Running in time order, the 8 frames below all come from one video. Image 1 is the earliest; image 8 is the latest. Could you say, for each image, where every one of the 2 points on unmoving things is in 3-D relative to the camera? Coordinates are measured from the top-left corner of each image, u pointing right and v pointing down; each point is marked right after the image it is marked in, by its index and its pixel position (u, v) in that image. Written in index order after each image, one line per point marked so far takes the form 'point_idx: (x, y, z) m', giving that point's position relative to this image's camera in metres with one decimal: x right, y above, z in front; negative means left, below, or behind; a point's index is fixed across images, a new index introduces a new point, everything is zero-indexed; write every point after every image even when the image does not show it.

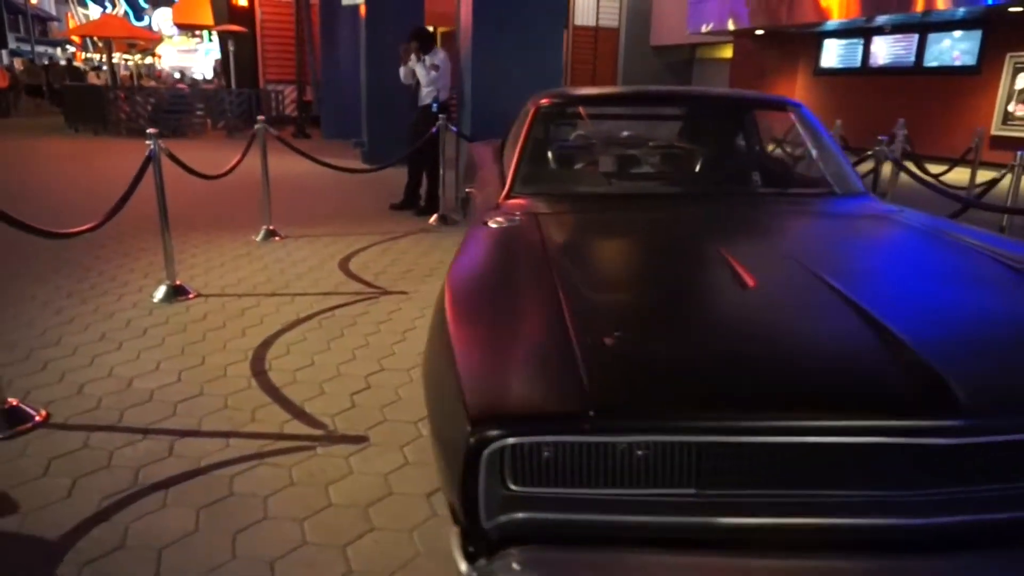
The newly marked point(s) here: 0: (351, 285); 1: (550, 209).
0: (-1.2, 0.0, +5.2) m
1: (+0.2, +0.4, +3.2) m
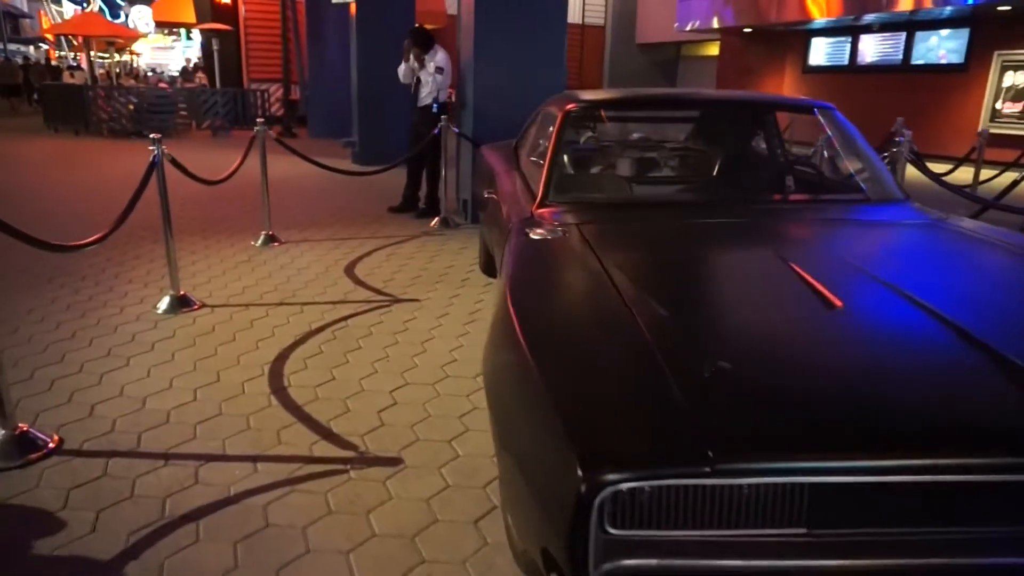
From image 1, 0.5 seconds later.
0: (-1.1, 0.0, +5.1) m
1: (+0.3, +0.3, +3.1) m
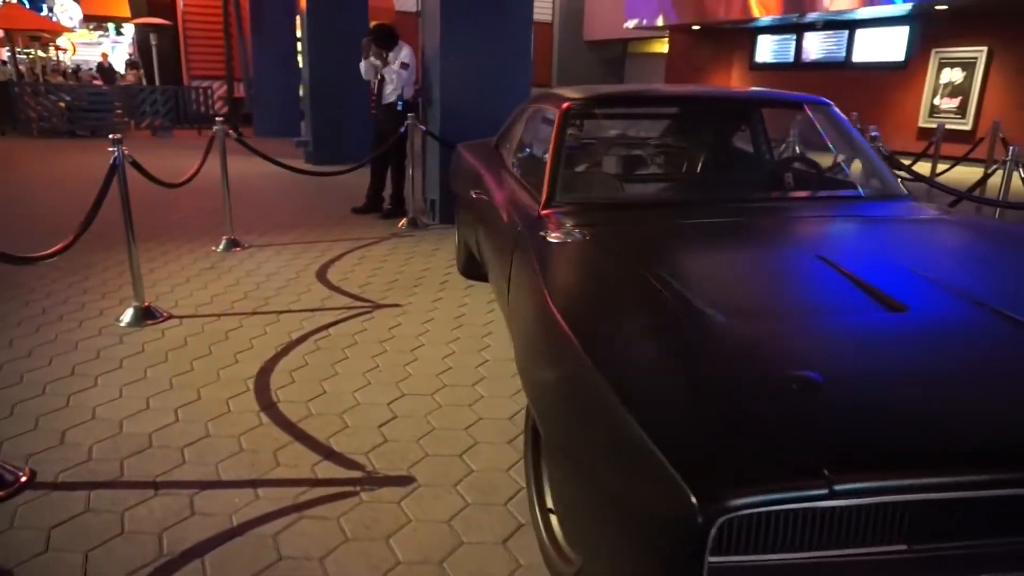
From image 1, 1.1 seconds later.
0: (-1.2, -0.1, +4.8) m
1: (+0.3, +0.3, +3.0) m
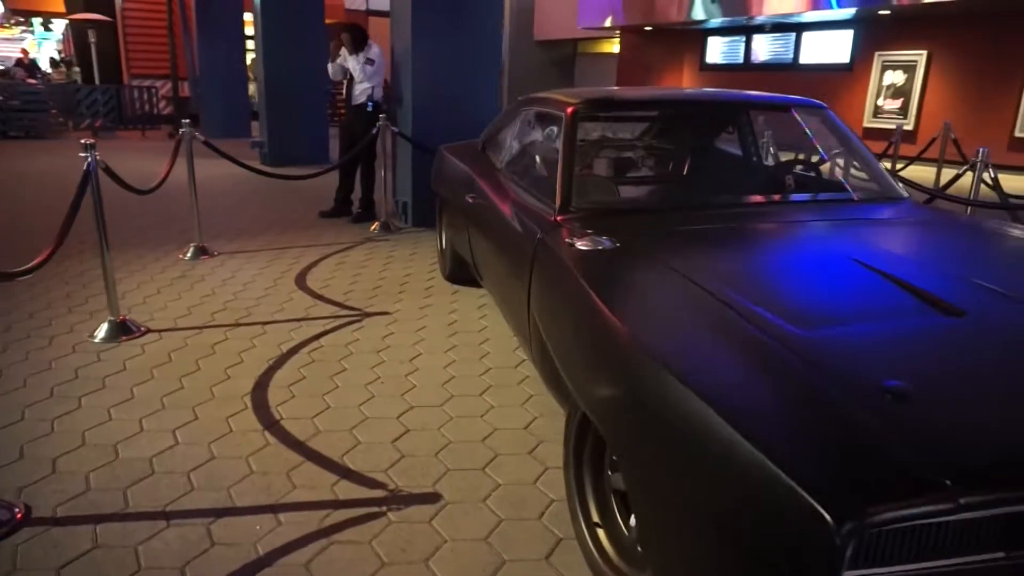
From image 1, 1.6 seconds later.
0: (-1.3, -0.1, +4.7) m
1: (+0.4, +0.3, +2.9) m
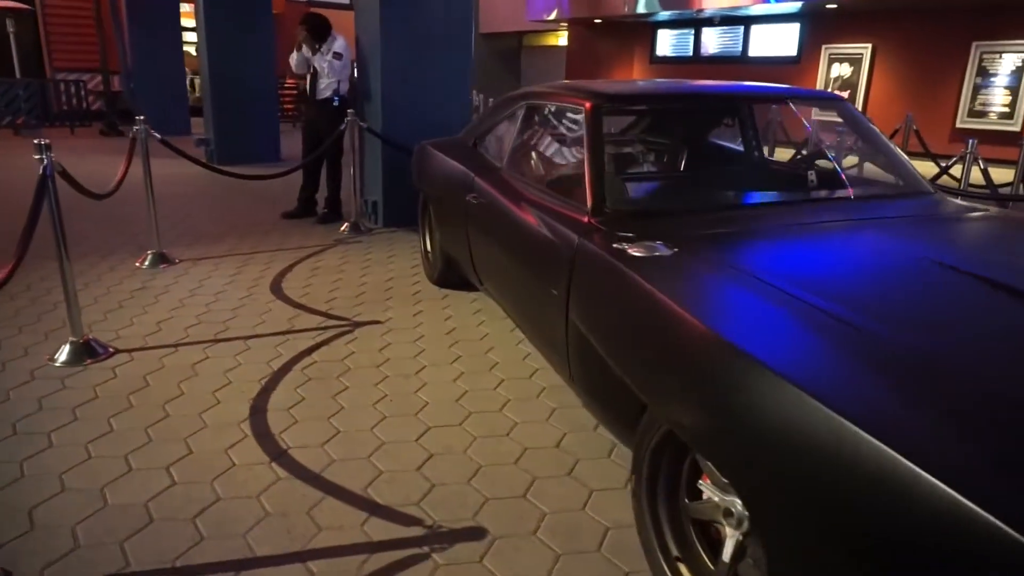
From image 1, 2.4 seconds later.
0: (-1.3, -0.2, +4.3) m
1: (+0.5, +0.3, +2.8) m
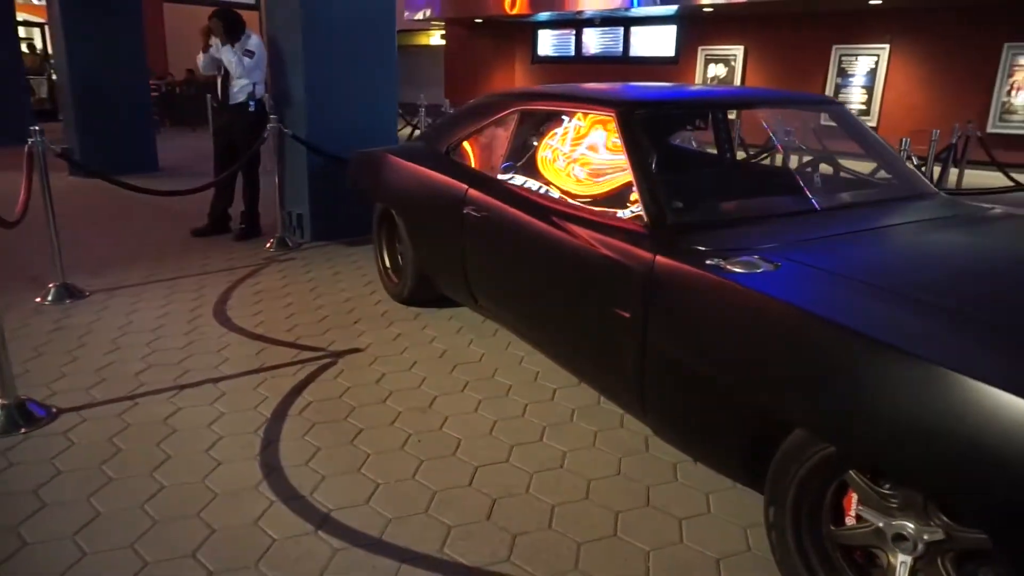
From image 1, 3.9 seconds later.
0: (-1.4, -0.4, +3.9) m
1: (+0.7, +0.2, +2.7) m
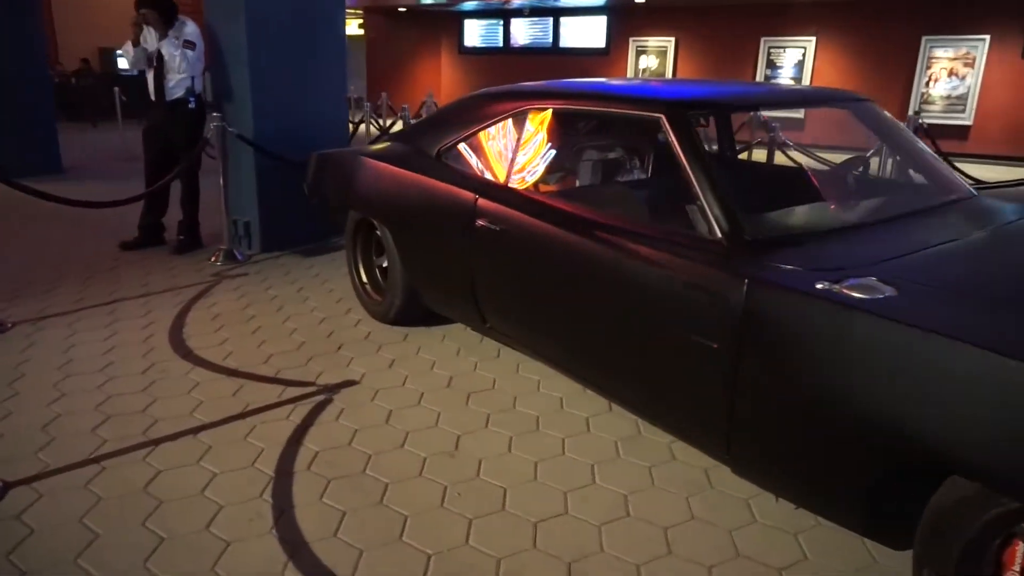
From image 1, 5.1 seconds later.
0: (-1.3, -0.5, +3.4) m
1: (+0.9, +0.1, +2.4) m
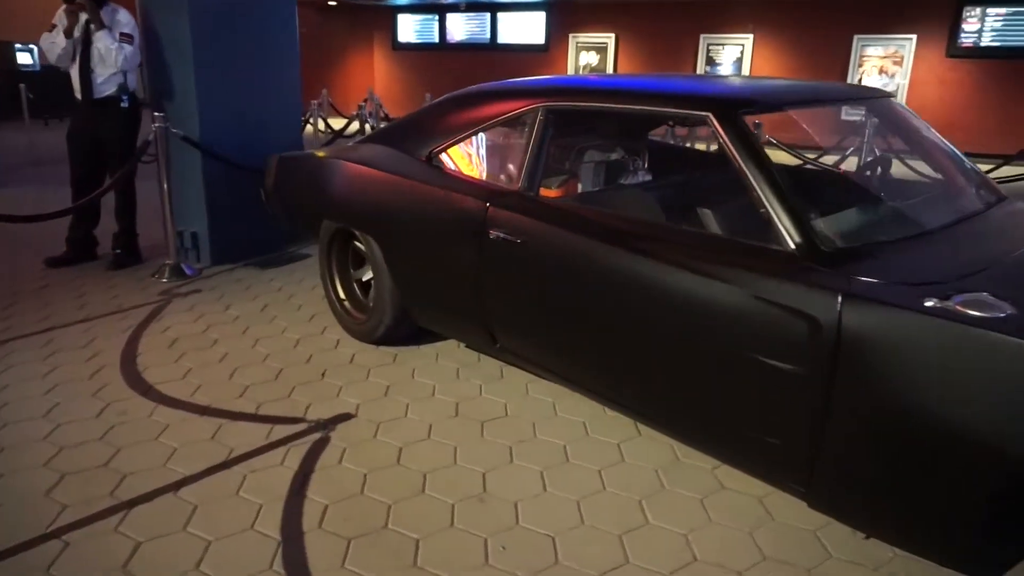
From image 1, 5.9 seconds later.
0: (-1.2, -0.6, +2.9) m
1: (+1.1, +0.1, +2.2) m
